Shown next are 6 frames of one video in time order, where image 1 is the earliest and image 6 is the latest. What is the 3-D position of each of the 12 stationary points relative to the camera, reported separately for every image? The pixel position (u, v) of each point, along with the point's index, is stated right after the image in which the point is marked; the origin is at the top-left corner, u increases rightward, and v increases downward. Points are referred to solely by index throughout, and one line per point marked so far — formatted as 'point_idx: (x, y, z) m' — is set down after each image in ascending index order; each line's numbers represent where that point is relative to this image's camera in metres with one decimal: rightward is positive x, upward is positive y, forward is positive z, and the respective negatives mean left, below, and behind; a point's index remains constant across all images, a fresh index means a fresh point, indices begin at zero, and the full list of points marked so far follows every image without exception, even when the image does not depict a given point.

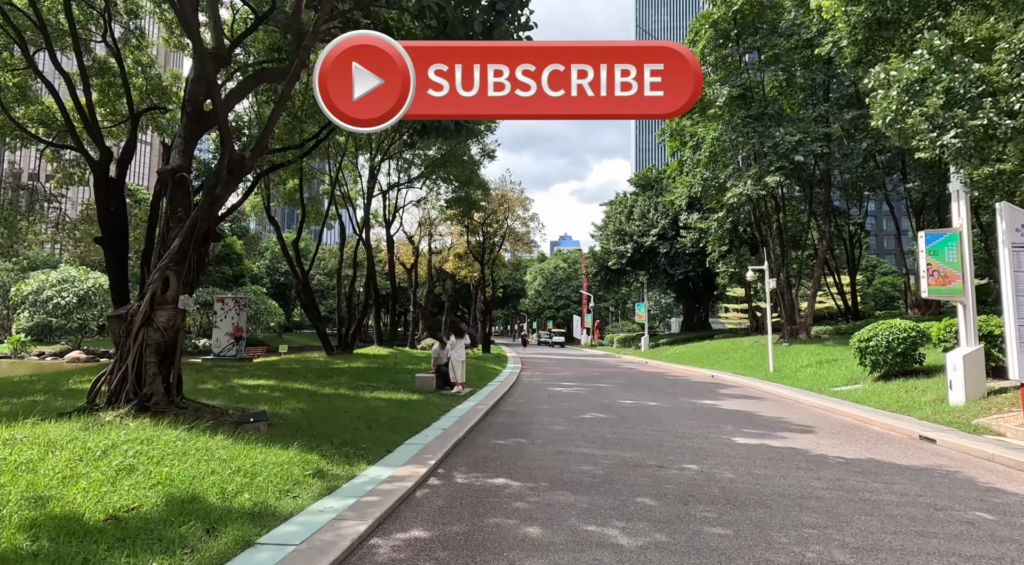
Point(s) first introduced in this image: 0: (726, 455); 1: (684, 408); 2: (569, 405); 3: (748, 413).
0: (+2.5, -2.0, +8.7) m
1: (+3.4, -2.4, +14.6) m
2: (+1.1, -2.3, +14.2) m
3: (+4.4, -2.5, +14.0) m
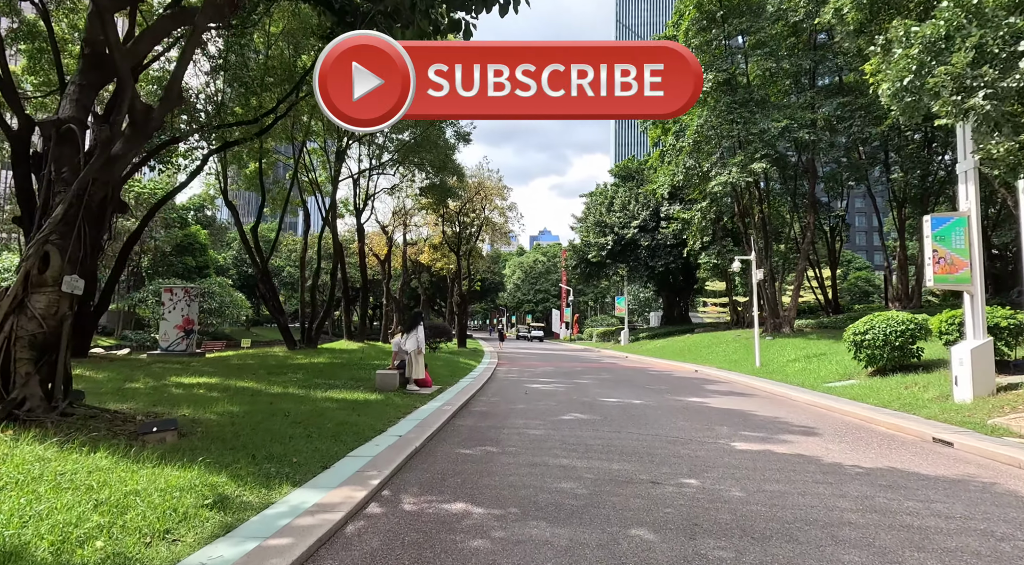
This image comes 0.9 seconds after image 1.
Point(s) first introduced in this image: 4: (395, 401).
0: (+2.2, -1.8, +7.4) m
1: (+2.9, -2.2, +13.3) m
2: (+0.6, -2.1, +12.9) m
3: (+3.9, -2.2, +12.8) m
4: (-1.8, -1.8, +11.5) m
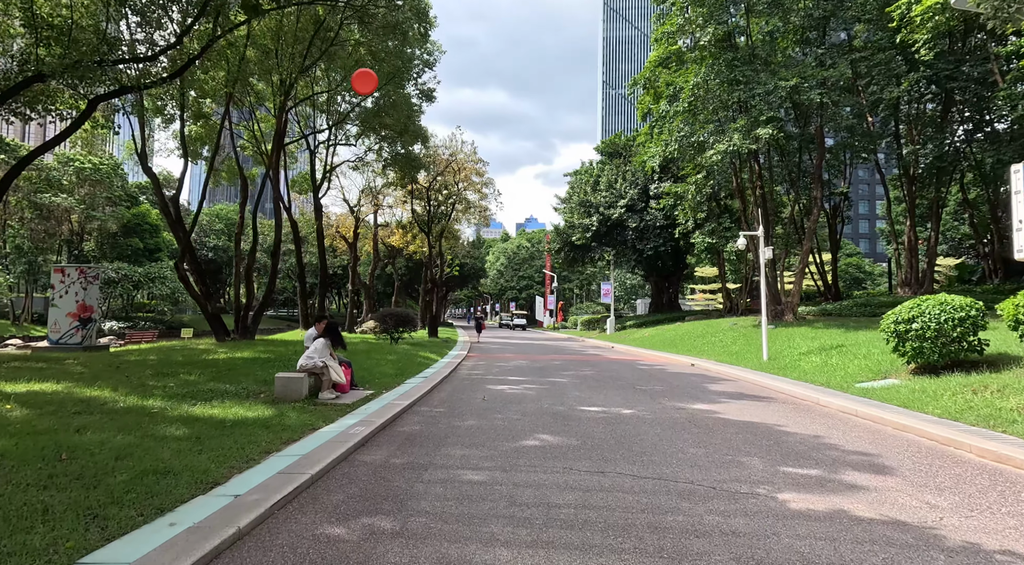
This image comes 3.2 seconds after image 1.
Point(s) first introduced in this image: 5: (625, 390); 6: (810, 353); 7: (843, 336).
0: (+1.6, -1.6, +4.2) m
1: (+2.2, -1.8, +10.1) m
2: (-0.1, -1.7, +9.6) m
3: (+3.3, -1.9, +9.6) m
4: (-2.5, -1.5, +8.1) m
5: (+2.0, -1.9, +13.1) m
6: (+6.9, -1.8, +16.7) m
7: (+8.2, -1.4, +18.2) m
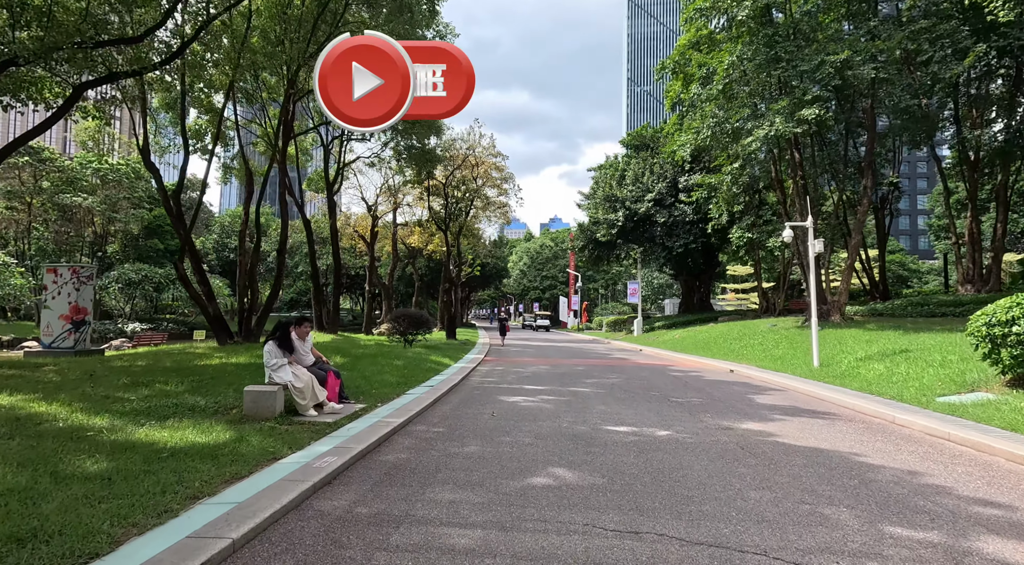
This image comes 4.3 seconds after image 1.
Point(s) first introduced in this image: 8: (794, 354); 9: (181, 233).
0: (+1.5, -1.5, +2.5) m
1: (+2.4, -1.8, +8.4) m
2: (+0.1, -1.6, +7.9) m
3: (+3.4, -1.8, +7.8) m
4: (-2.4, -1.5, +6.6) m
5: (+2.3, -1.9, +11.4) m
6: (+7.2, -1.7, +14.8) m
7: (+8.6, -1.4, +16.3) m
8: (+7.4, -1.9, +19.4) m
9: (-8.6, +1.2, +19.2) m
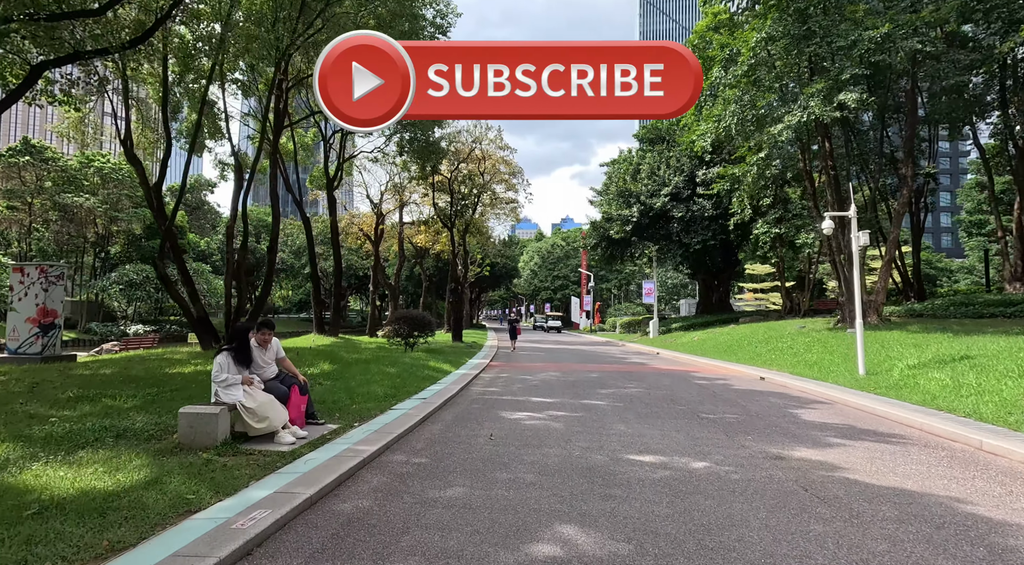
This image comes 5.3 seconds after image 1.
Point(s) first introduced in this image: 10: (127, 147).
0: (+1.4, -1.5, +0.8) m
1: (+2.4, -1.7, +6.7) m
2: (+0.1, -1.6, +6.3) m
3: (+3.4, -1.7, +6.1) m
4: (-2.4, -1.4, +5.0) m
5: (+2.3, -1.8, +9.8) m
6: (+7.3, -1.6, +13.0) m
7: (+8.7, -1.3, +14.5) m
8: (+7.6, -1.8, +17.6) m
9: (-8.4, +1.2, +17.7) m
10: (-8.3, +2.9, +15.8) m
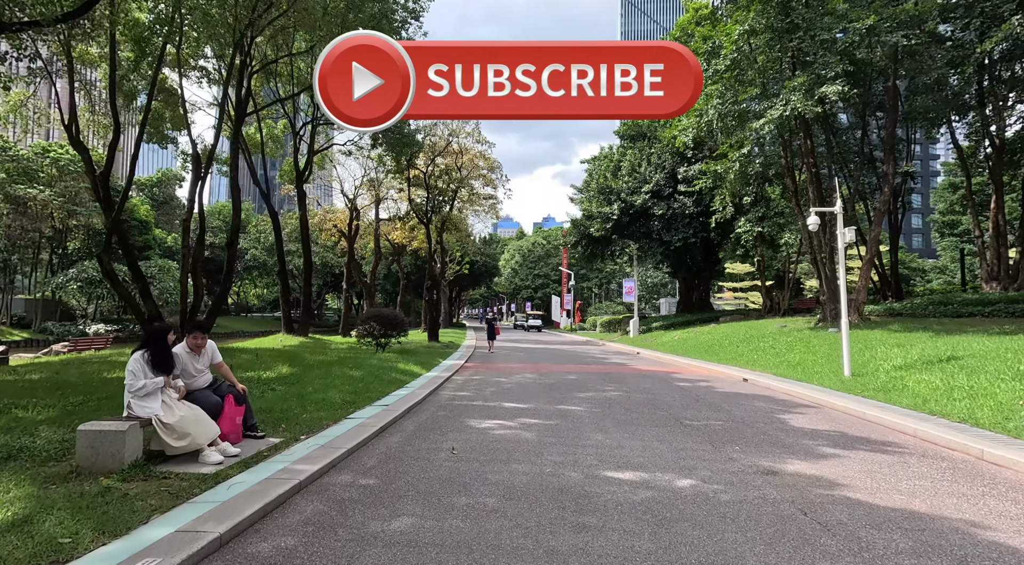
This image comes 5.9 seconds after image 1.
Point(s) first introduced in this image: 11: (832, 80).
0: (+1.3, -1.4, +0.1) m
1: (+2.1, -1.7, +6.0) m
2: (-0.2, -1.6, +5.5) m
3: (+3.1, -1.7, +5.4) m
4: (-2.7, -1.4, +4.1) m
5: (+1.9, -1.8, +9.0) m
6: (+6.9, -1.6, +12.5) m
7: (+8.2, -1.3, +13.9) m
8: (+7.0, -1.8, +17.0) m
9: (-9.0, +1.3, +16.7) m
10: (-8.8, +3.0, +14.8) m
11: (+8.2, +5.3, +19.4) m
